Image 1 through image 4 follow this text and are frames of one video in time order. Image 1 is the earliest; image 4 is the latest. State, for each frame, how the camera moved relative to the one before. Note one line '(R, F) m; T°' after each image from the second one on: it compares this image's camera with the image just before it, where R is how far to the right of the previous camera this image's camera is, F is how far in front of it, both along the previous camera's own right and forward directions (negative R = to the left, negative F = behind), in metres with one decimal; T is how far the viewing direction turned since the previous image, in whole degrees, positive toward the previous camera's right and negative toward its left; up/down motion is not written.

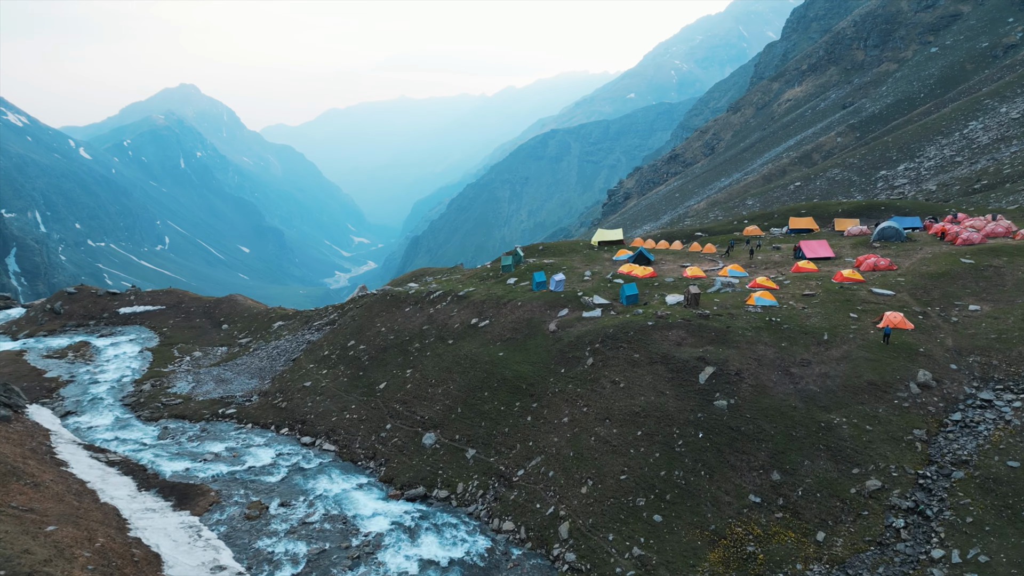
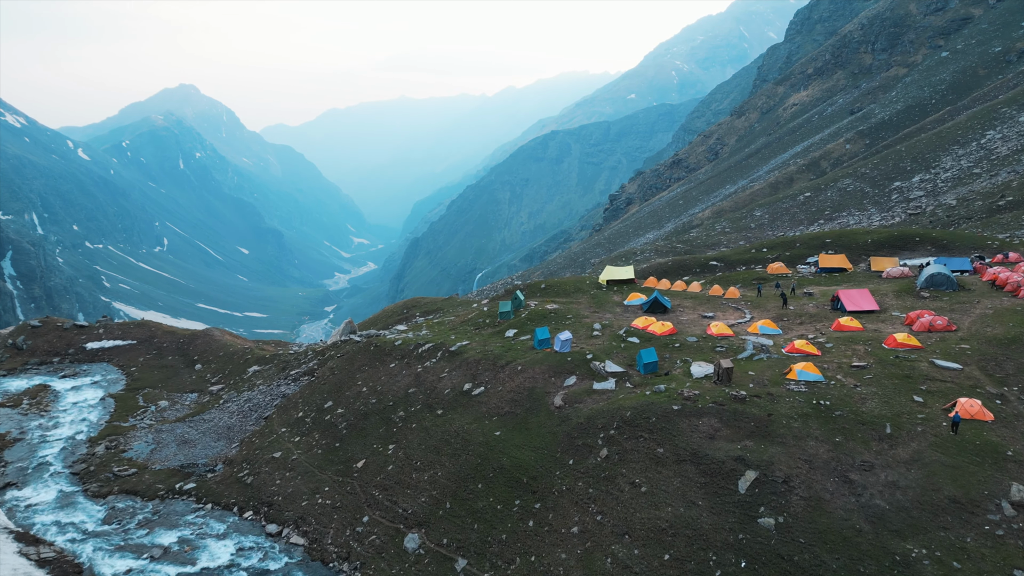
(0.0, +2.7) m; 0°
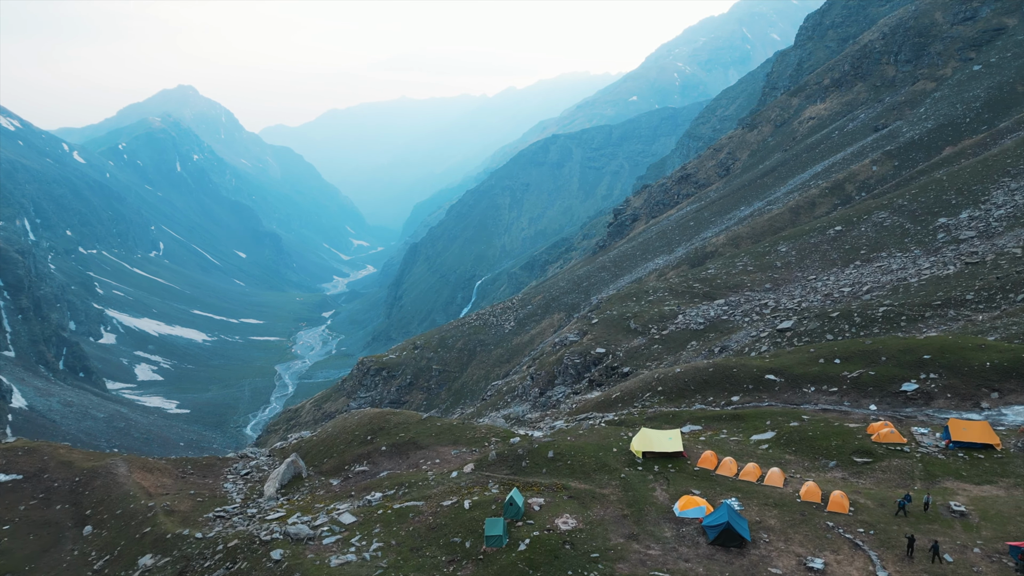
(+0.1, +7.4) m; 0°
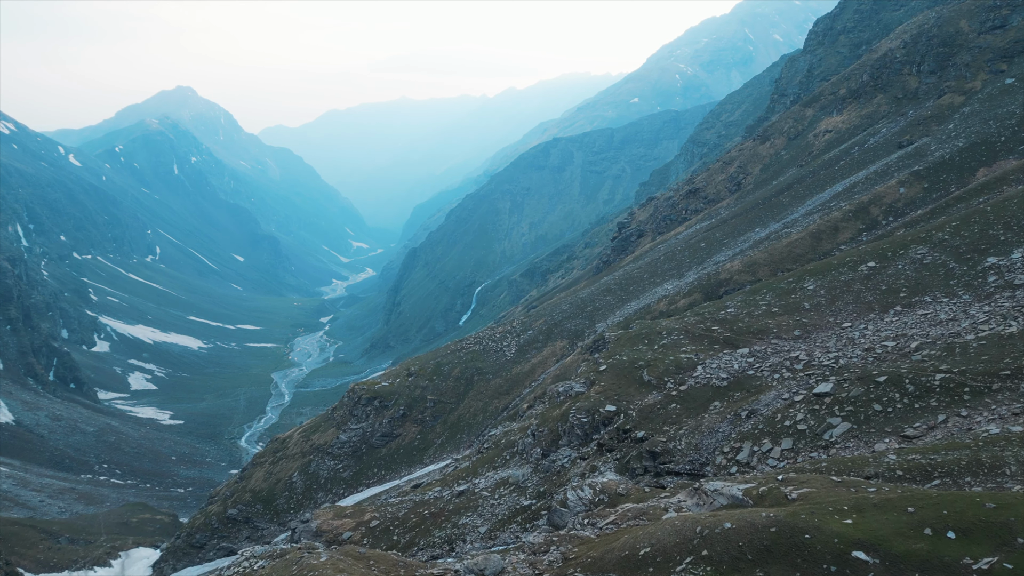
(+0.1, +6.5) m; 0°
